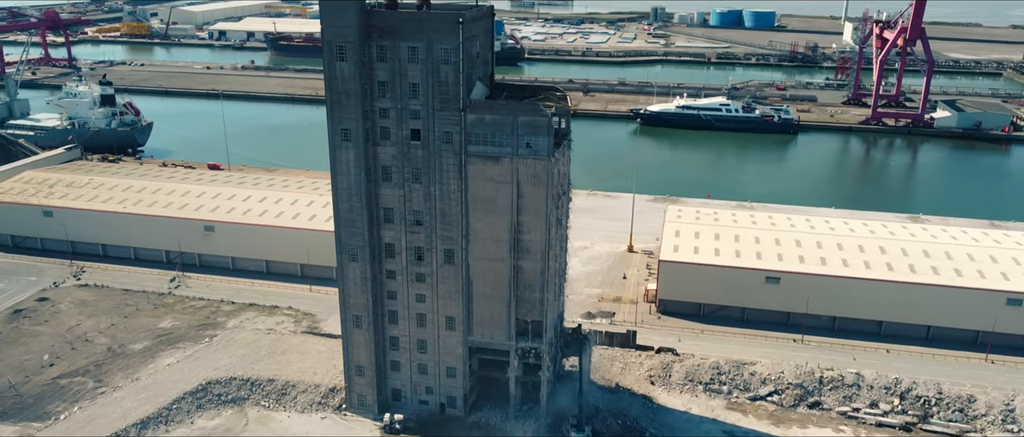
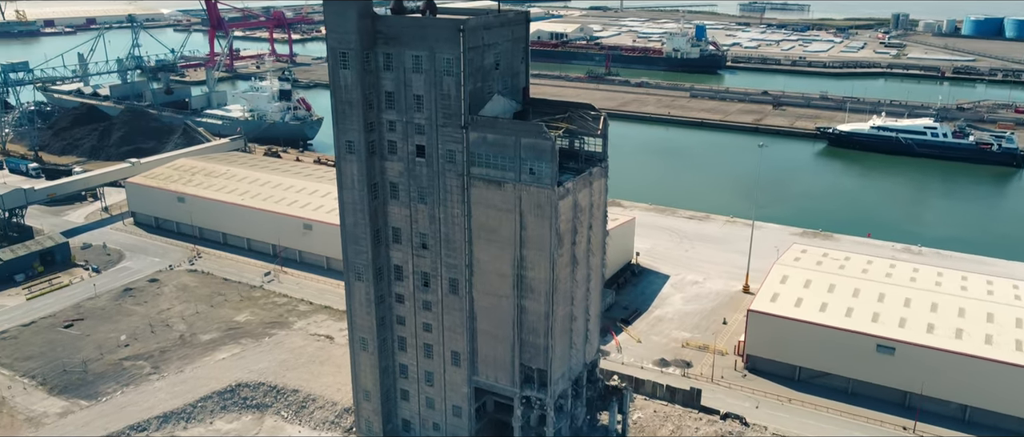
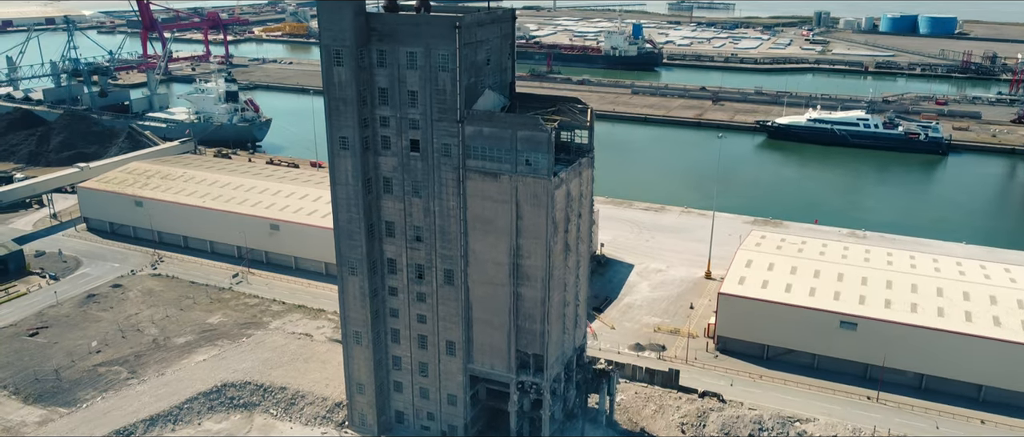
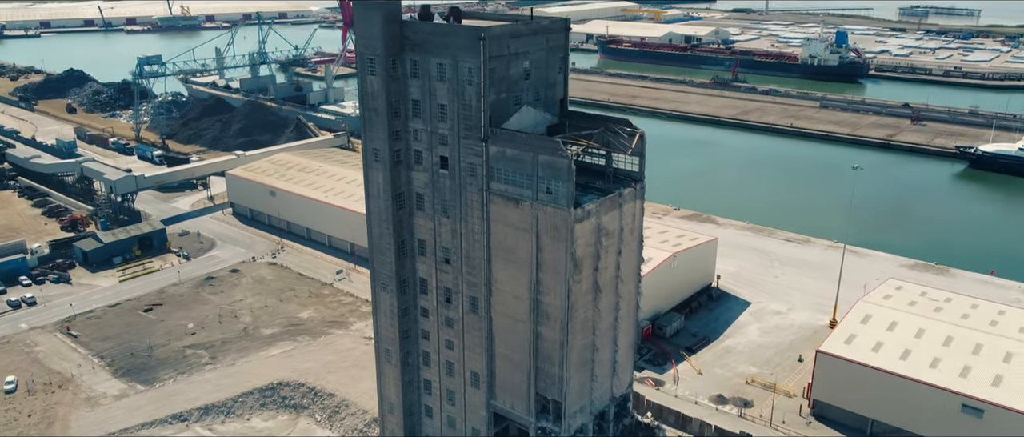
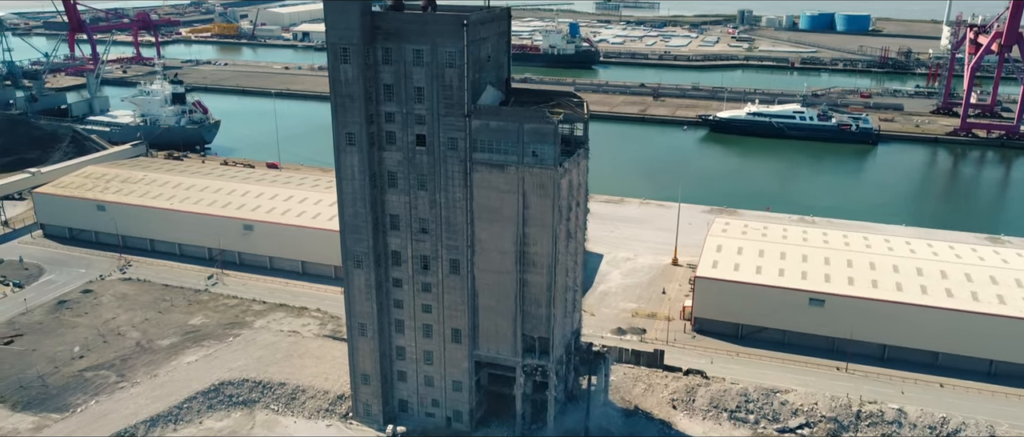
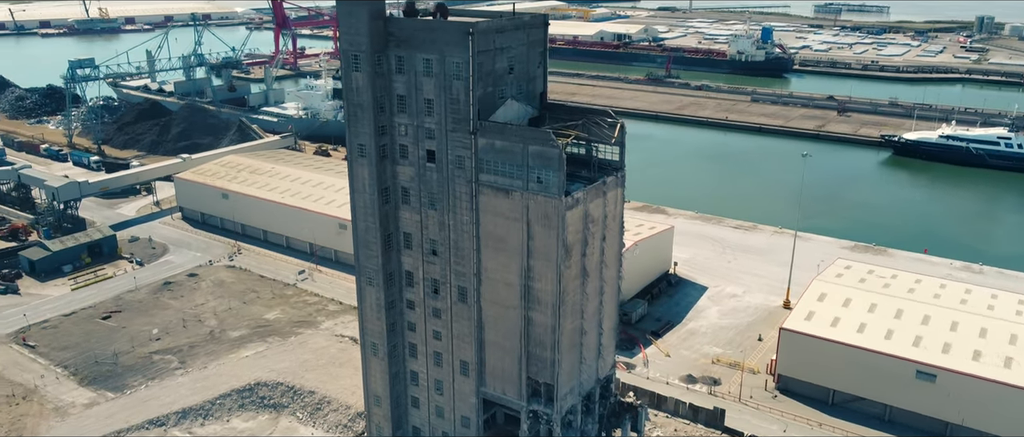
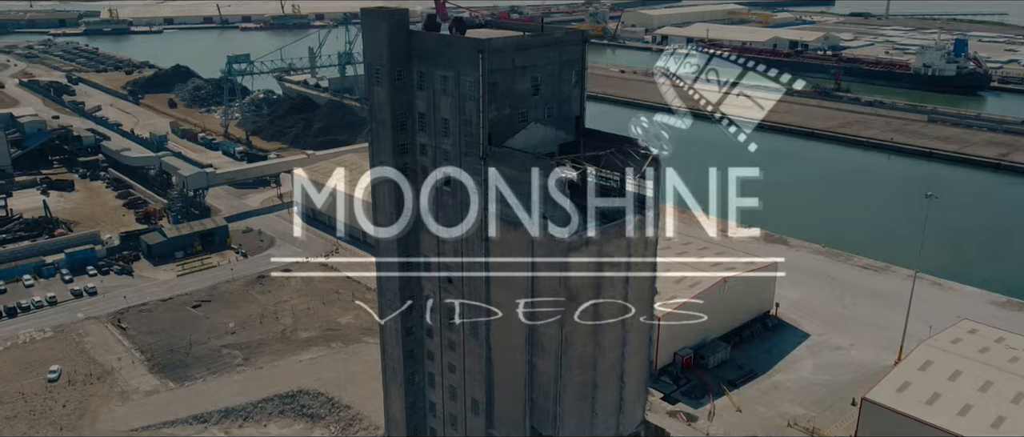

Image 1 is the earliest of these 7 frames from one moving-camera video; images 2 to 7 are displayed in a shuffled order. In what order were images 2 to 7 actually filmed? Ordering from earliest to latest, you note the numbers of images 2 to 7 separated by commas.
5, 3, 2, 6, 4, 7
